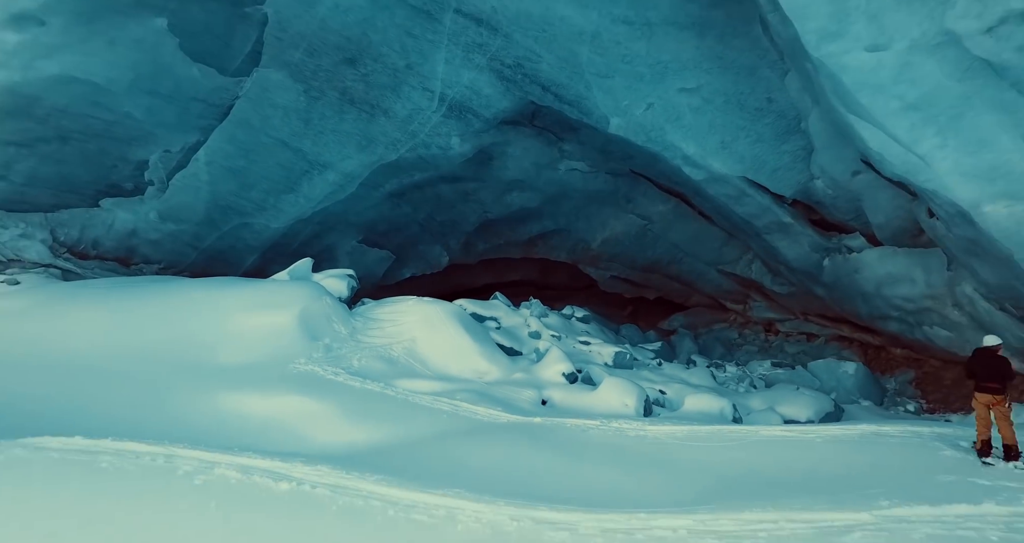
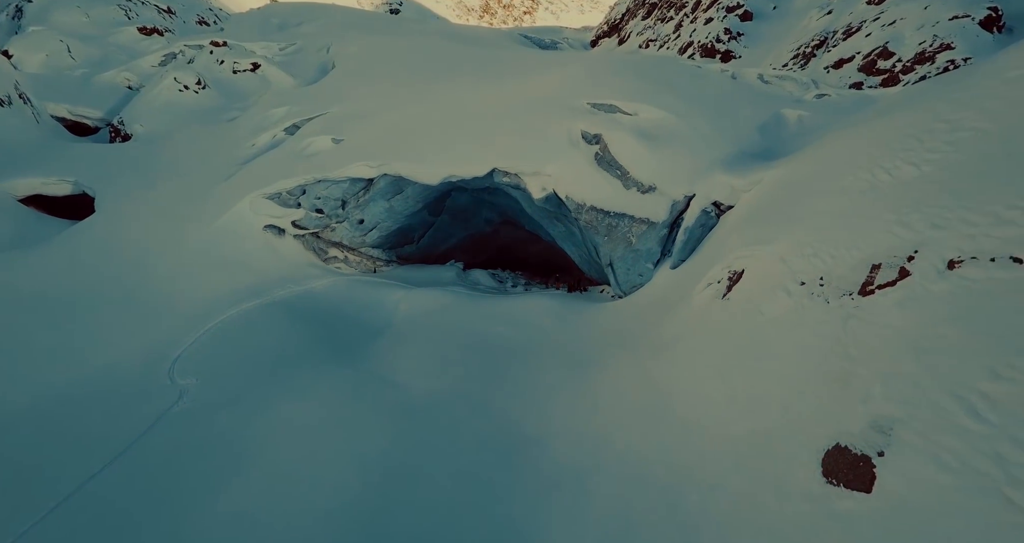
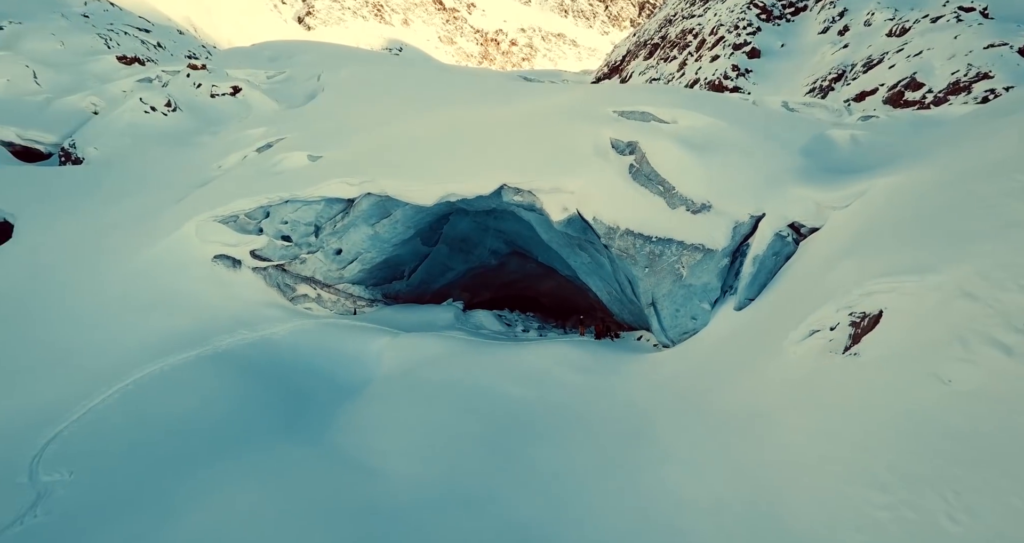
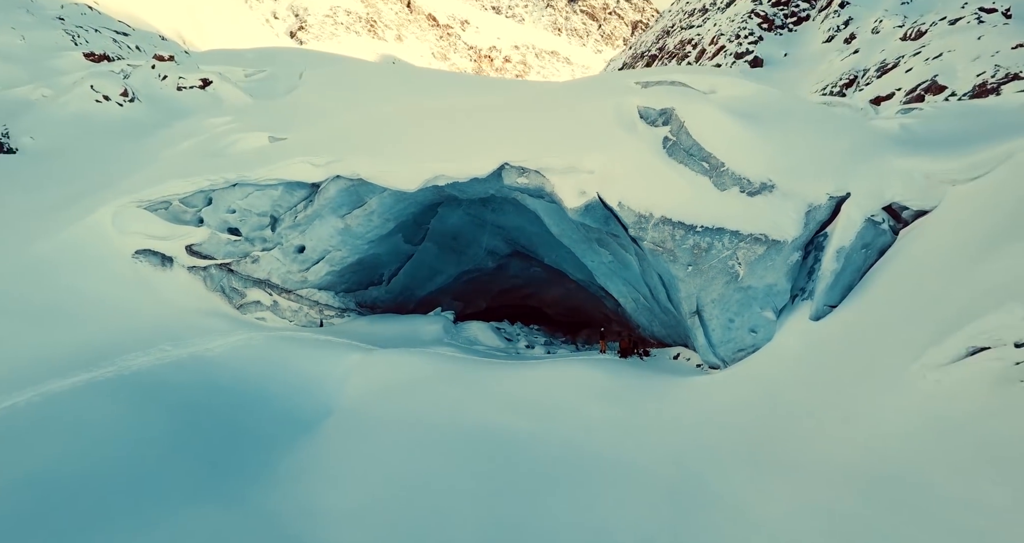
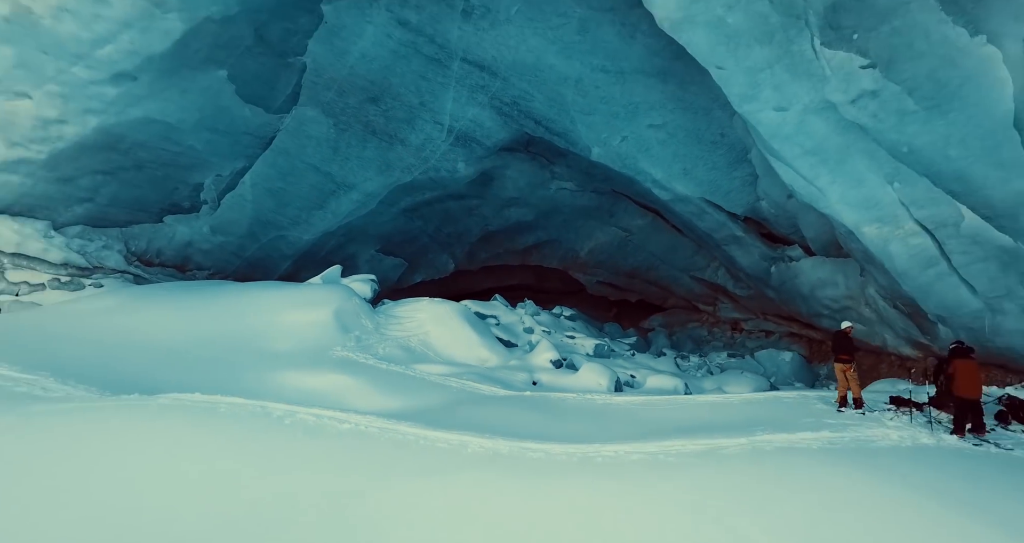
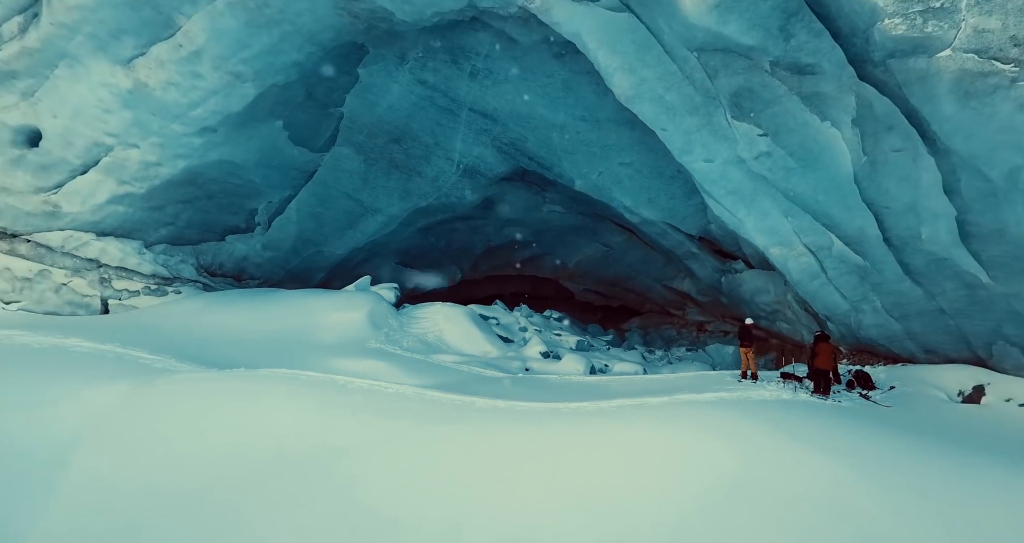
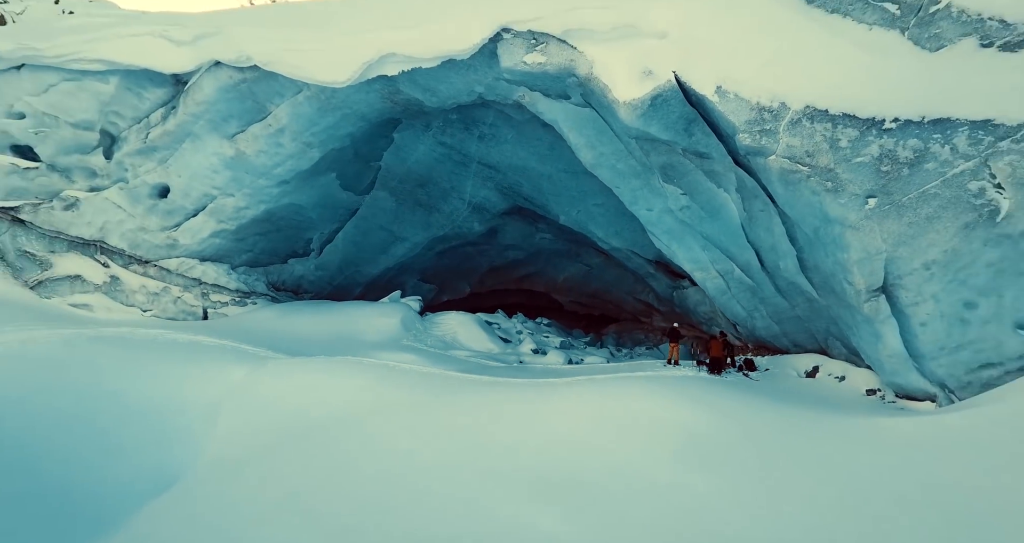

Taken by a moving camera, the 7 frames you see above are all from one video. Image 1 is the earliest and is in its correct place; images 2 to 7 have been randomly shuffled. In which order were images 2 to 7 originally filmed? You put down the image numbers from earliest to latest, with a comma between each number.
5, 6, 7, 4, 3, 2
